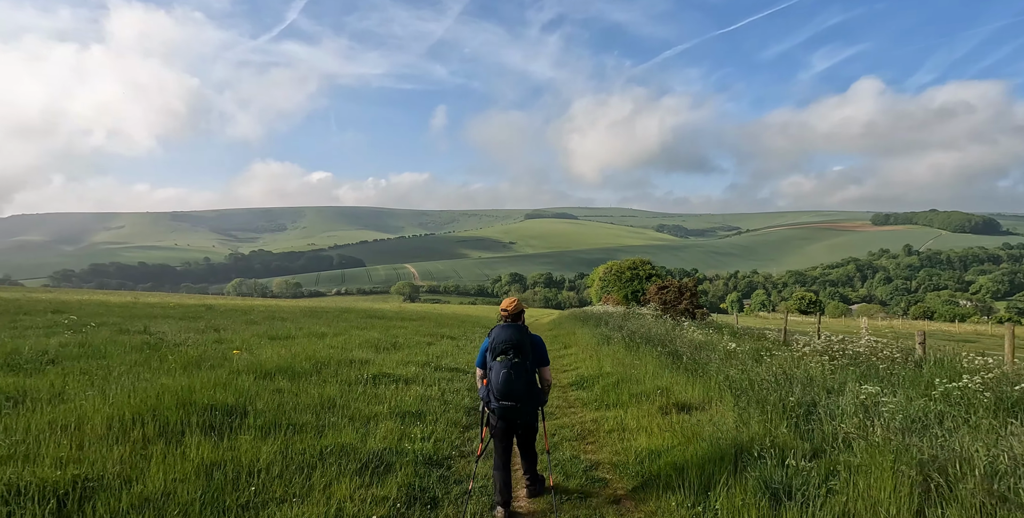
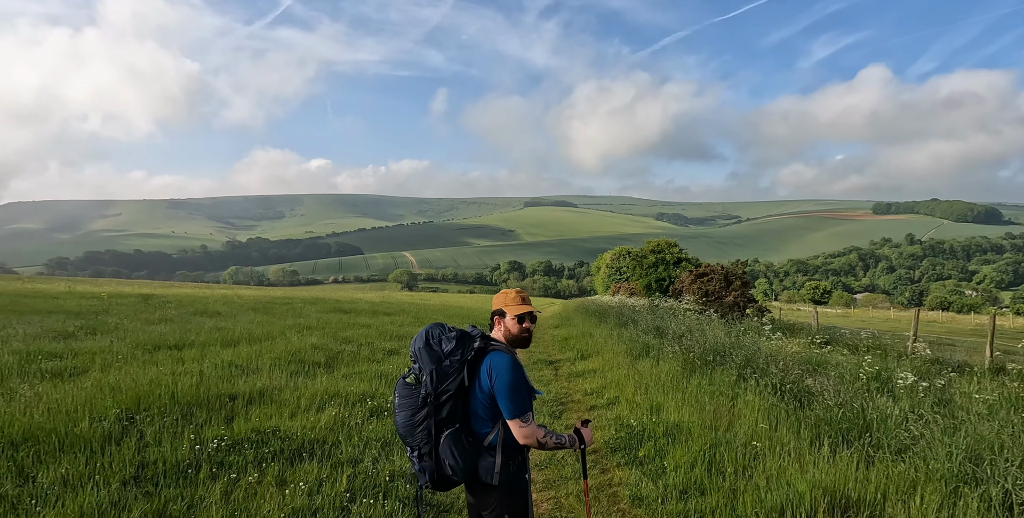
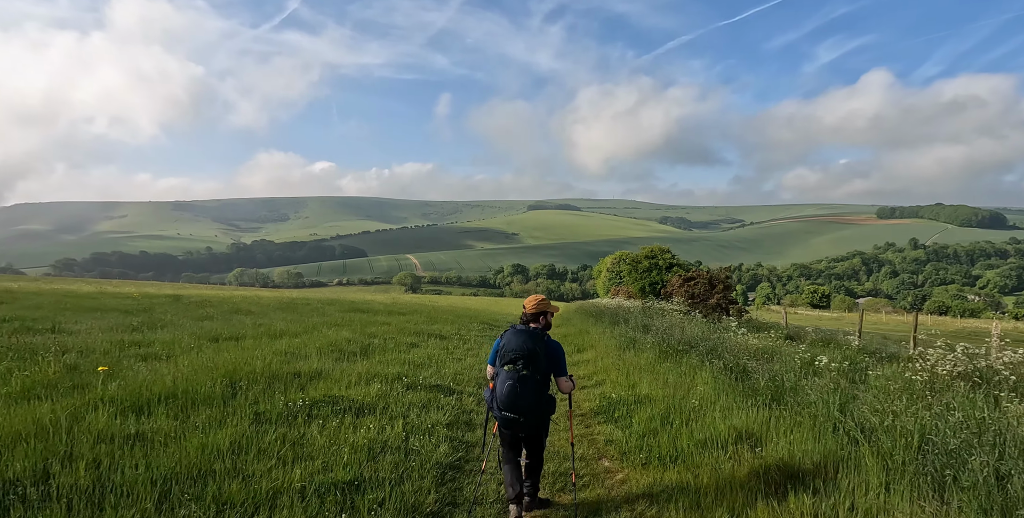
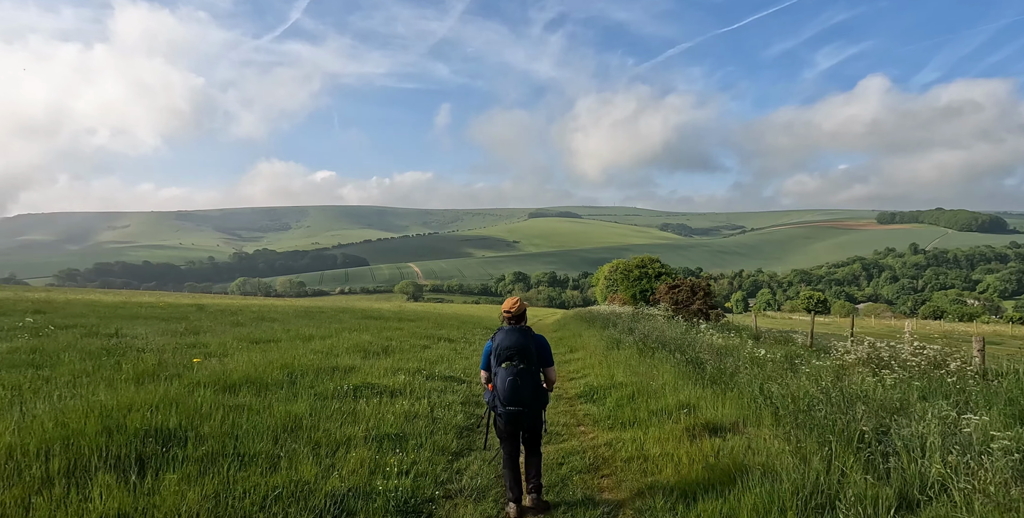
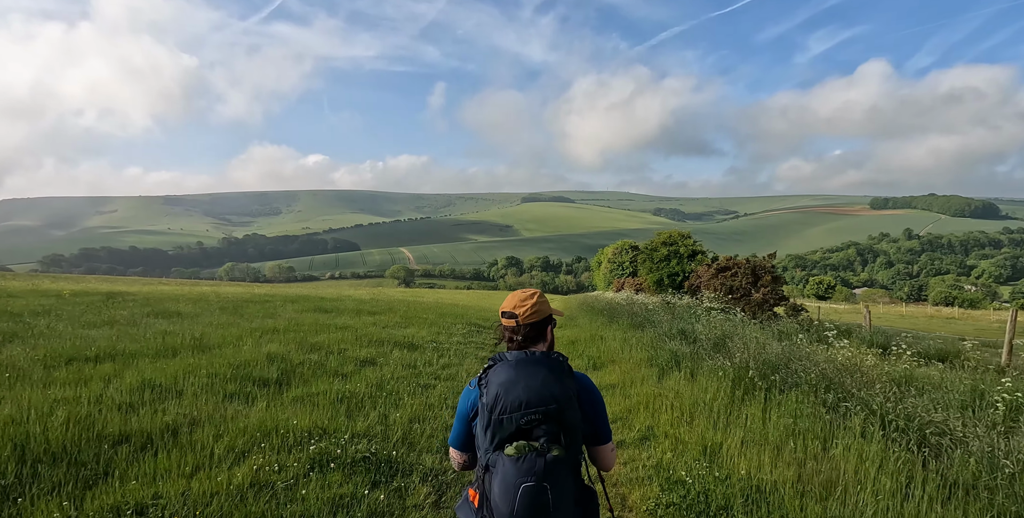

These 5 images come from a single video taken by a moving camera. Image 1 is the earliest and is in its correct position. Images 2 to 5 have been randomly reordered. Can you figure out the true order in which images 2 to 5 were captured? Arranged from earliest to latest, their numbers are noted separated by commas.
4, 3, 2, 5
